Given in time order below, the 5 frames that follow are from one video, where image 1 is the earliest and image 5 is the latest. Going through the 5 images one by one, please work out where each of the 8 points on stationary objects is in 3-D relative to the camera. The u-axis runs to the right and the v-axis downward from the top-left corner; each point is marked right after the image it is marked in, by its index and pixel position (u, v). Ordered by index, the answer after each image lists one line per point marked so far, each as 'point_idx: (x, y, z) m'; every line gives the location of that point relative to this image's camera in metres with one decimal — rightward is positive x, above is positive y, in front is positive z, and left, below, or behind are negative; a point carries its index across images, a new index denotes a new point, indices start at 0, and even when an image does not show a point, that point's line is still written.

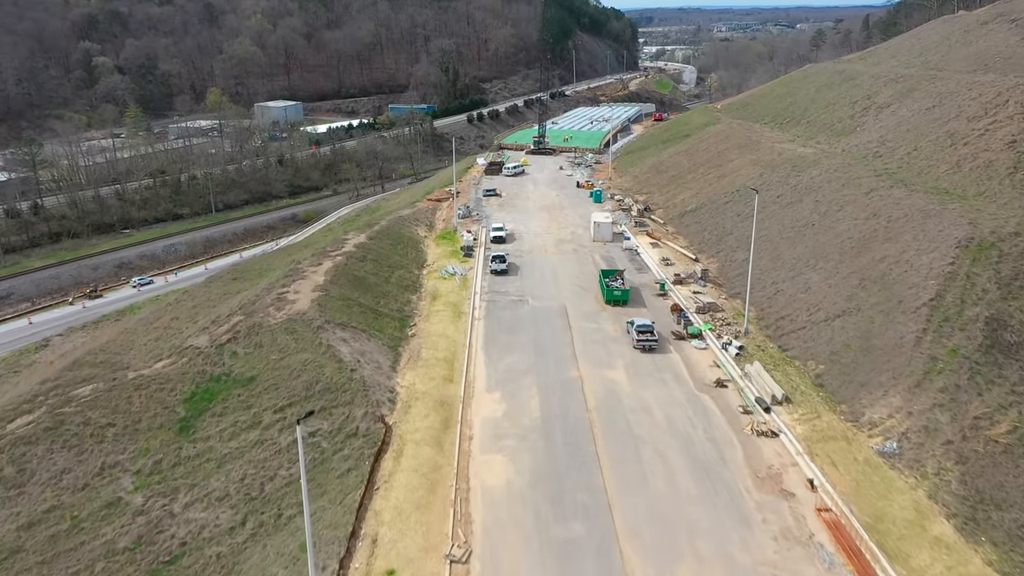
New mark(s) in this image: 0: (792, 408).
0: (+6.1, -2.6, +18.0) m
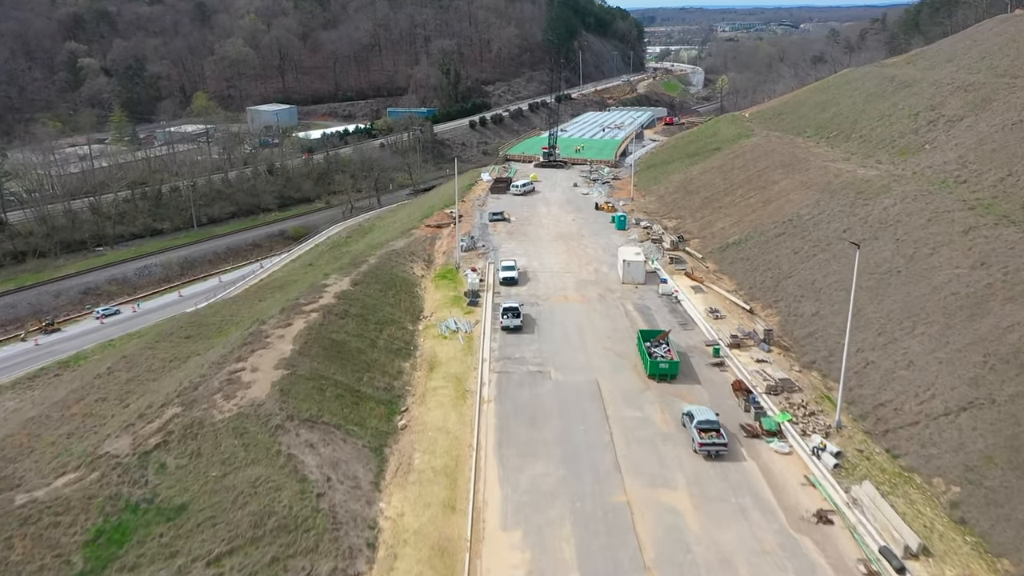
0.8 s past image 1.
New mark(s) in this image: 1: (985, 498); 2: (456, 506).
0: (+6.5, -4.3, +12.8) m
1: (+8.1, -3.7, +14.0) m
2: (-1.0, -3.9, +14.8) m
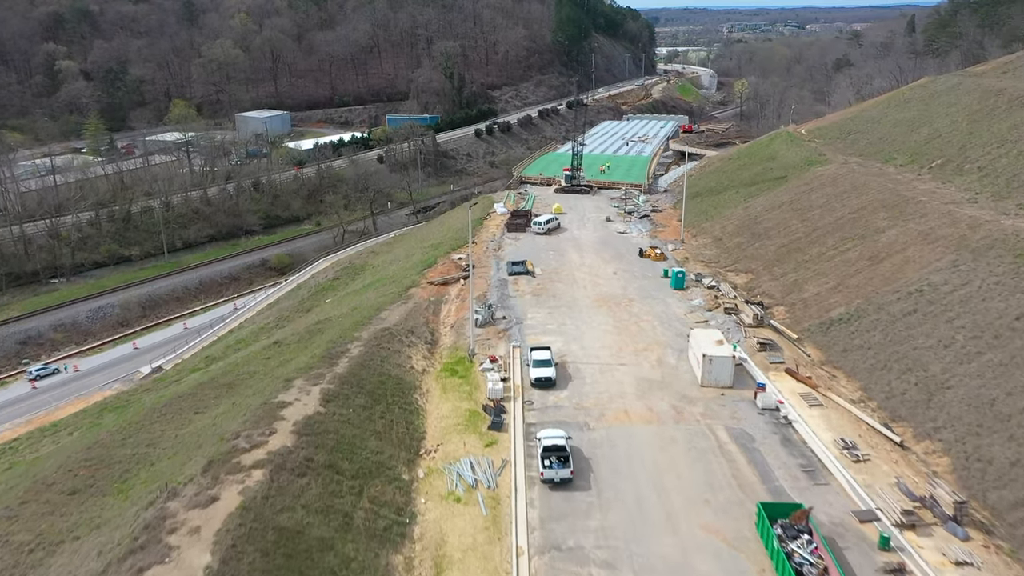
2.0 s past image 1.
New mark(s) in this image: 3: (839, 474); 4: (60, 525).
0: (+7.4, -6.8, +5.1) m
1: (+8.9, -6.2, +6.4) m
2: (-0.2, -6.3, +7.1) m
3: (+6.2, -3.5, +15.5) m
4: (-7.9, -4.1, +14.4) m
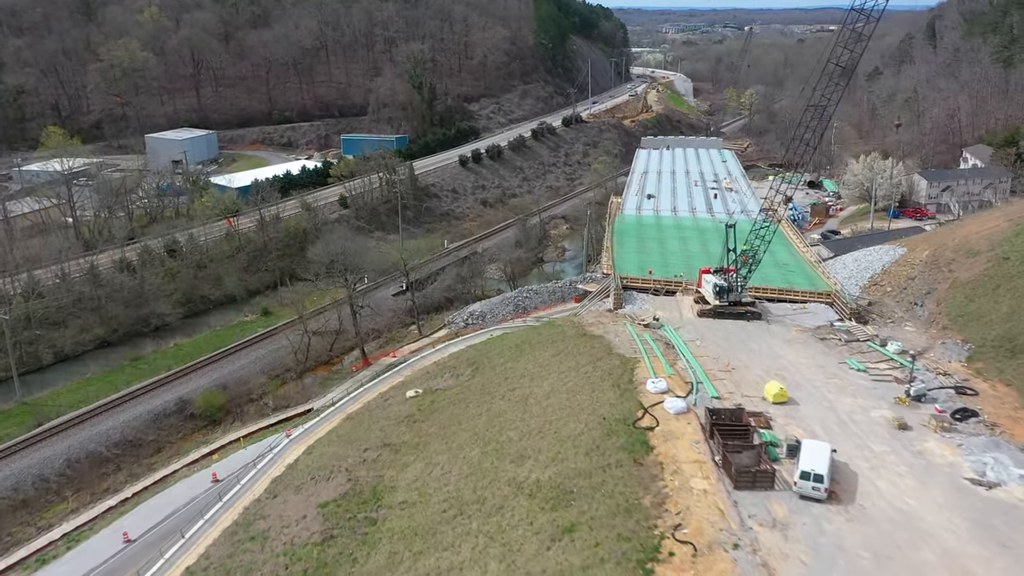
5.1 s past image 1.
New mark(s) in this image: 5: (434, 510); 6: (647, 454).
0: (+14.3, -12.9, -13.9) m
1: (+15.8, -12.2, -12.5) m
2: (+6.7, -12.6, -12.5) m
3: (+12.3, -9.7, -3.6) m
4: (-1.7, -10.4, -5.8) m
5: (-1.8, -4.9, +19.1) m
6: (+2.9, -3.4, +17.3) m
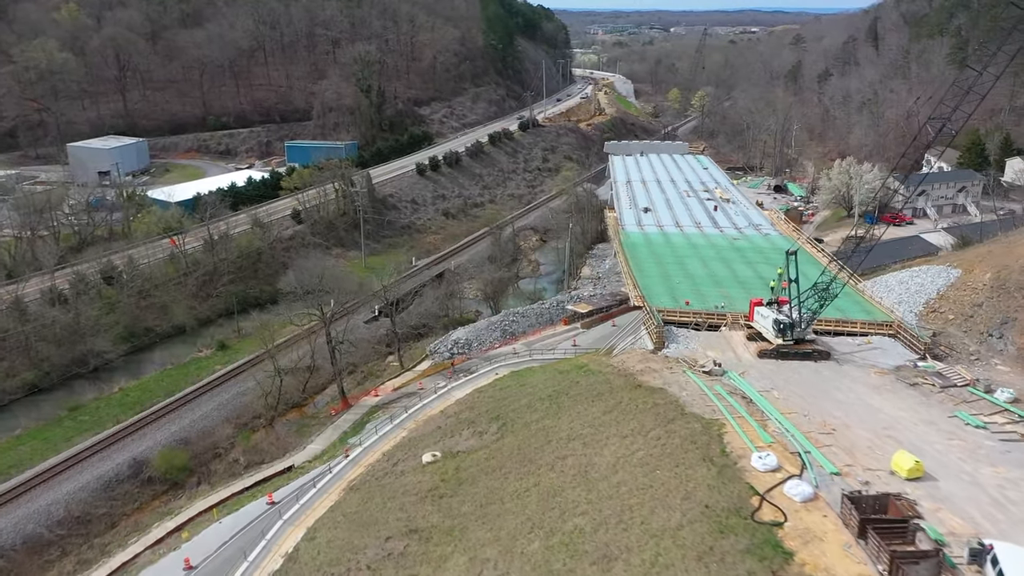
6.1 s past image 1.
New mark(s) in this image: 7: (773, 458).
0: (+18.8, -13.6, -16.5) m
1: (+20.1, -13.0, -15.0) m
2: (+11.1, -13.5, -15.7) m
3: (+15.8, -10.5, -6.4) m
4: (+2.2, -11.5, -9.8) m
5: (-0.1, -6.1, +15.1) m
6: (+4.6, -4.4, +13.6) m
7: (+5.2, -3.3, +16.3) m
